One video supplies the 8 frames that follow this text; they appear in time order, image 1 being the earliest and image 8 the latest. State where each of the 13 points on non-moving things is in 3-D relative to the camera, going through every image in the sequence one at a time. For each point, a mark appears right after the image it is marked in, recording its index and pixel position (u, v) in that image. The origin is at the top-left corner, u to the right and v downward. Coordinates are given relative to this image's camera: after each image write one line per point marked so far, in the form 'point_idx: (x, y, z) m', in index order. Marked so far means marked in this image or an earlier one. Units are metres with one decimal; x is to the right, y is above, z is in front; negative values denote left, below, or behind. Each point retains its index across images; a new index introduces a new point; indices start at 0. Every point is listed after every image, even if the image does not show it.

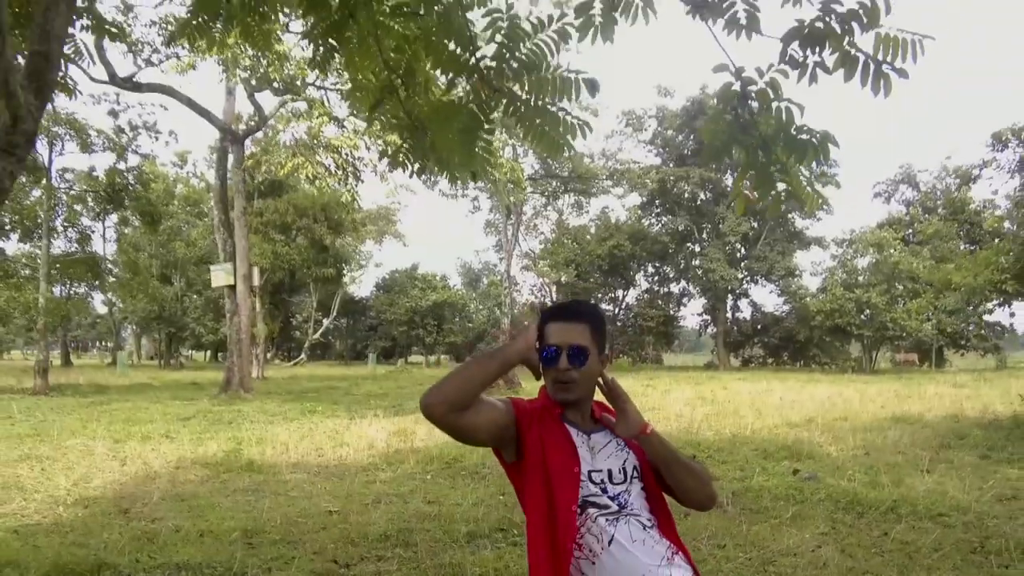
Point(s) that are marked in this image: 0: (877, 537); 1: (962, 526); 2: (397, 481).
0: (+2.1, -1.4, +5.0) m
1: (+2.7, -1.4, +5.3) m
2: (-0.9, -1.6, +7.1) m
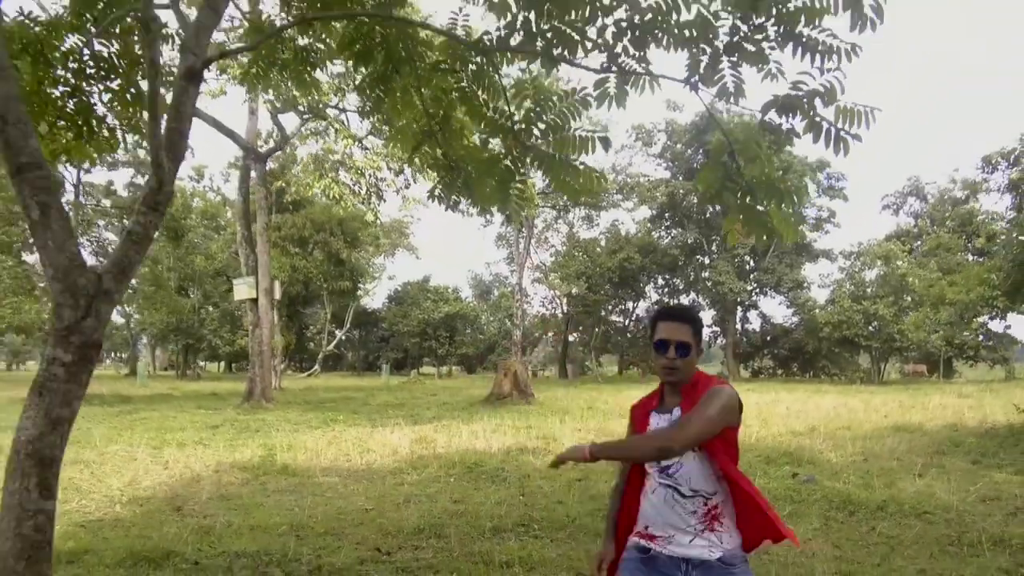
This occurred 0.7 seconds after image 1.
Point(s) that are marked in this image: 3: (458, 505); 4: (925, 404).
0: (+2.2, -1.5, +5.6) m
1: (+2.9, -1.5, +5.8) m
2: (-0.8, -1.7, +7.7) m
3: (-0.4, -1.6, +6.5) m
4: (+9.1, -2.5, +19.3) m
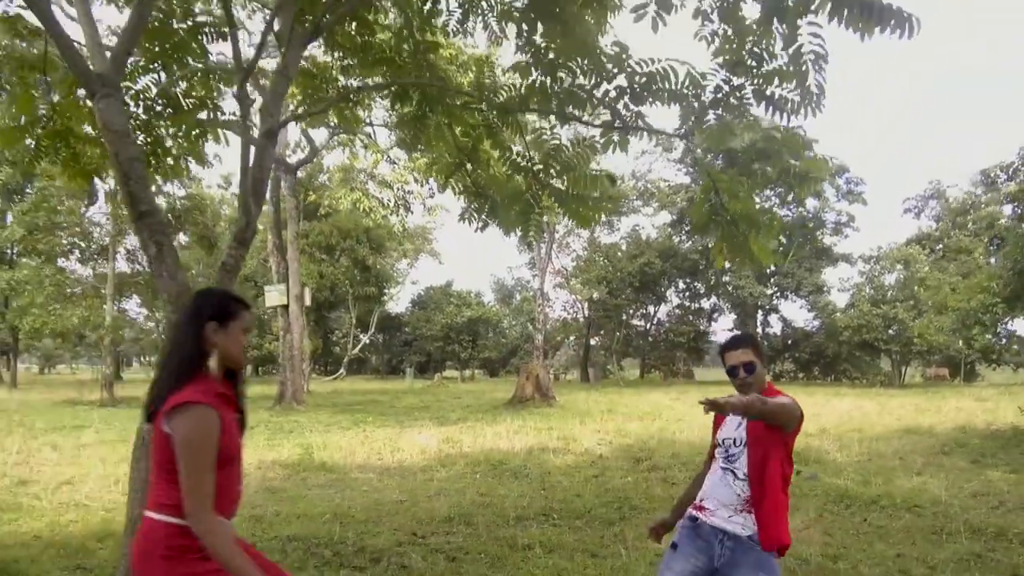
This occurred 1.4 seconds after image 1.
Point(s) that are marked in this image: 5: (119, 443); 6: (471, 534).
0: (+2.4, -1.6, +6.1) m
1: (+3.0, -1.6, +6.4) m
2: (-0.6, -1.8, +8.3) m
3: (-0.2, -1.7, +7.1) m
4: (+9.6, -2.6, +19.7) m
5: (-5.3, -2.1, +11.9) m
6: (-0.3, -1.6, +5.8) m
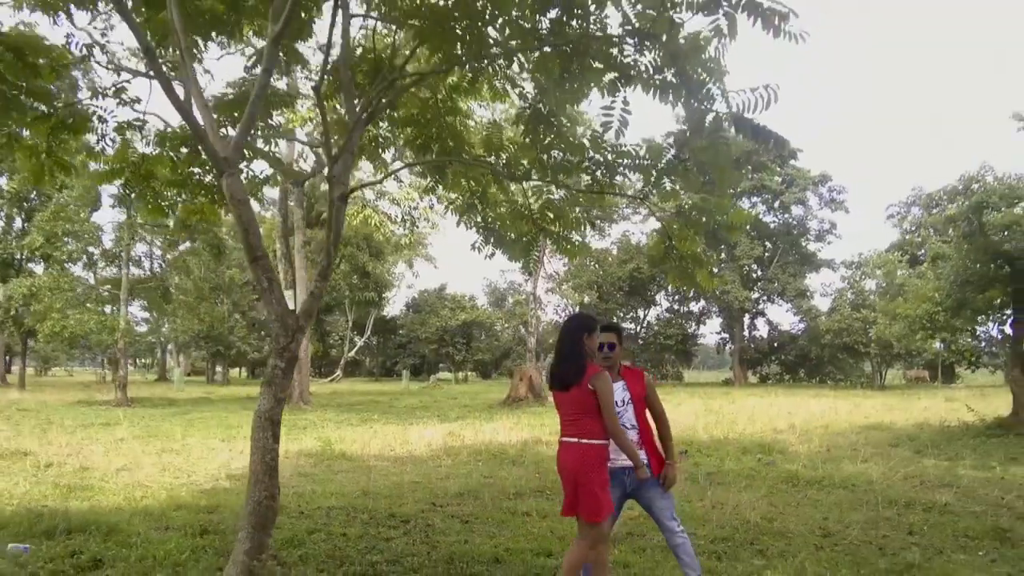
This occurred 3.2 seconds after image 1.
0: (+2.4, -1.7, +7.4) m
1: (+3.0, -1.7, +7.6) m
2: (-0.6, -1.9, +9.5) m
3: (-0.2, -1.8, +8.3) m
4: (+9.5, -2.8, +21.0) m
5: (-5.4, -2.2, +13.1) m
6: (-0.3, -1.7, +7.0) m
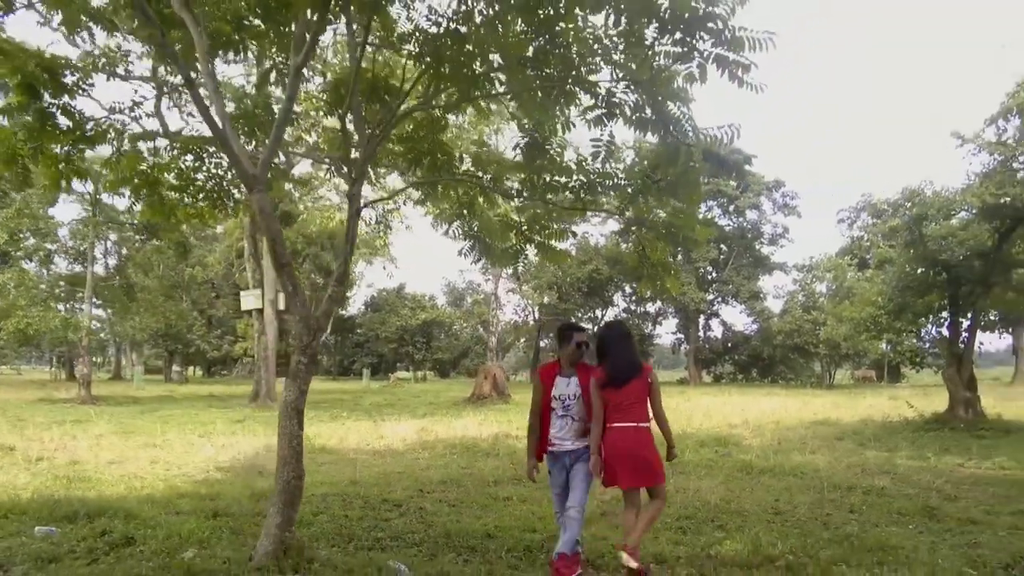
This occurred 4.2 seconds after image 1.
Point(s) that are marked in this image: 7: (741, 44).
0: (+2.2, -1.8, +8.1) m
1: (+2.8, -1.8, +8.4) m
2: (-0.9, -1.9, +10.1) m
3: (-0.5, -1.8, +8.9) m
4: (+8.6, -2.9, +22.0) m
5: (-5.8, -2.2, +13.5) m
6: (-0.4, -1.7, +7.6) m
7: (+1.2, +1.2, +4.6) m
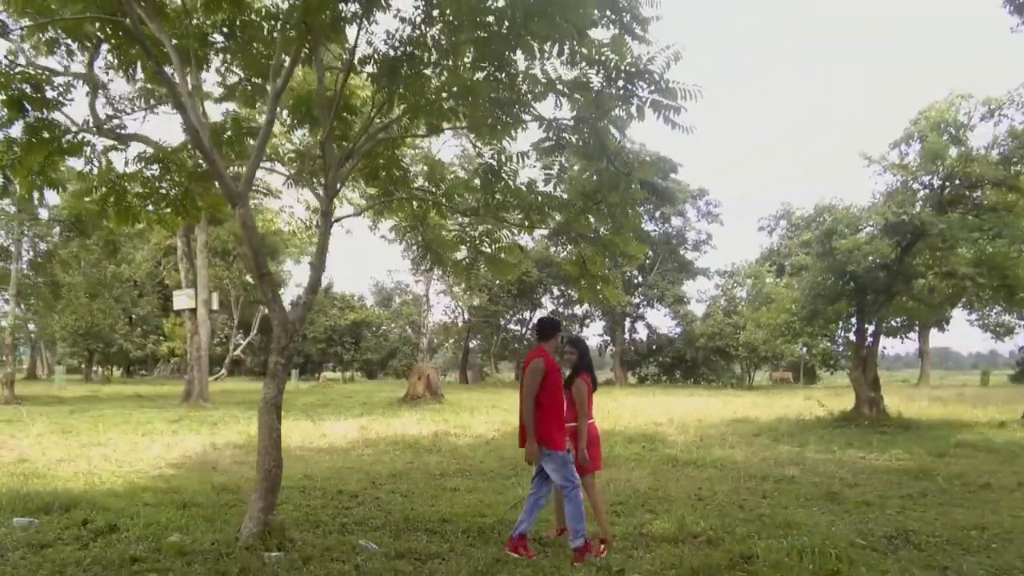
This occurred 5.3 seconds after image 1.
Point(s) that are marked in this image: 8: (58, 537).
0: (+1.7, -1.8, +8.8) m
1: (+2.2, -1.9, +9.2) m
2: (-1.6, -2.0, +10.6) m
3: (-1.1, -1.9, +9.4) m
4: (+6.9, -3.1, +23.3) m
5: (-6.8, -2.2, +13.5) m
6: (-0.9, -1.8, +8.2) m
7: (+1.0, +1.1, +5.2) m
8: (-2.8, -1.5, +5.4) m
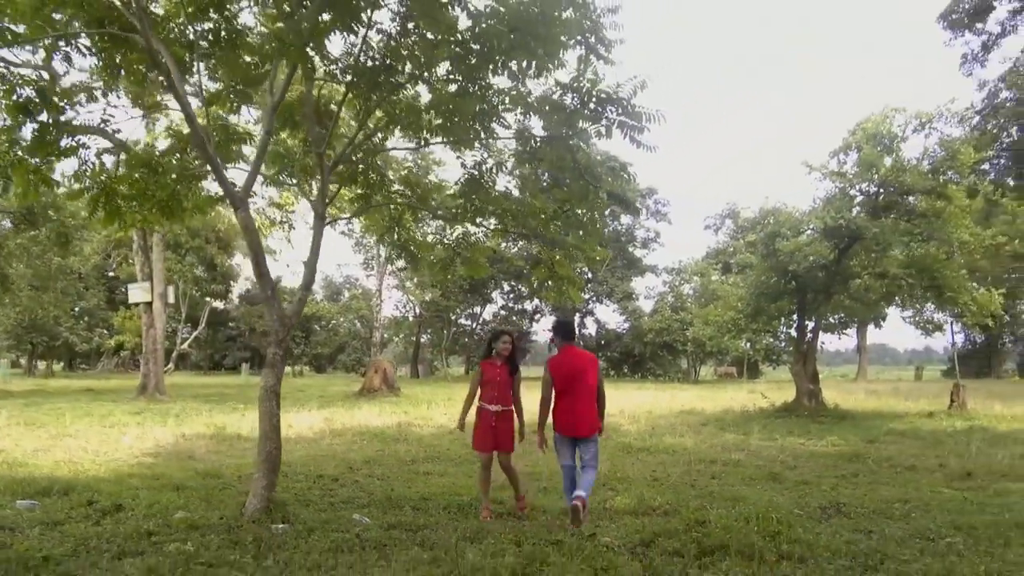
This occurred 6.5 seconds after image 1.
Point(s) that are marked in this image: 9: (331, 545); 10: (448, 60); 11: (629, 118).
0: (+1.3, -1.8, +9.5) m
1: (+1.9, -1.9, +9.9) m
2: (-2.0, -1.9, +11.1) m
3: (-1.5, -1.9, +9.9) m
4: (+5.7, -3.0, +24.2) m
5: (-7.4, -2.1, +13.7) m
6: (-1.3, -1.8, +8.7) m
7: (+0.8, +1.1, +5.8) m
8: (-2.9, -1.5, +5.8) m
9: (-1.0, -1.4, +4.7) m
10: (-0.5, +1.7, +6.5) m
11: (+0.8, +1.1, +5.8) m
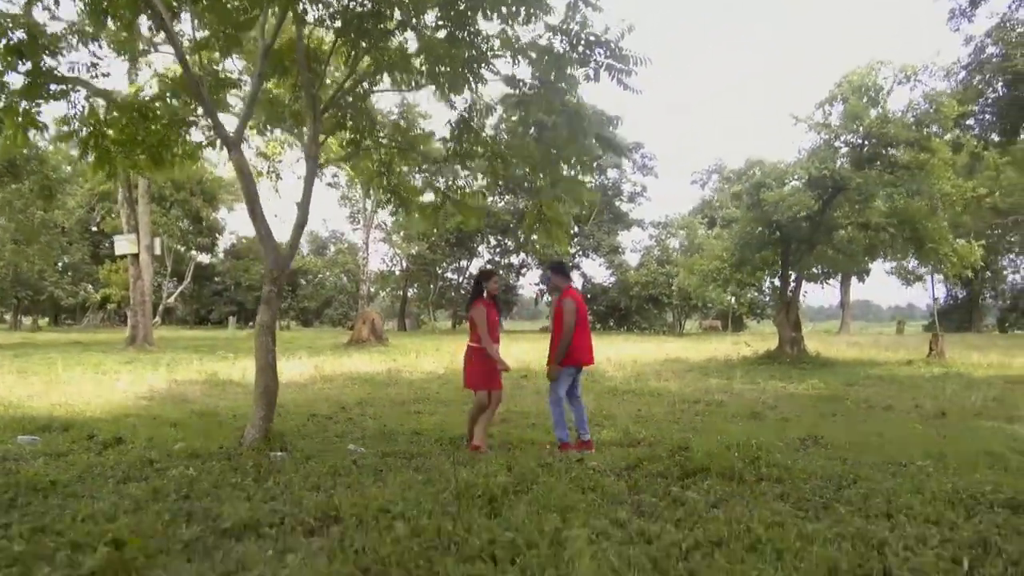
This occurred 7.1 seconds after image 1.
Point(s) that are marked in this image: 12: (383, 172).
0: (+1.2, -1.2, +9.7) m
1: (+1.7, -1.2, +10.1) m
2: (-2.2, -1.3, +11.2) m
3: (-1.6, -1.2, +10.1) m
4: (+5.3, -1.7, +24.6) m
5: (-7.6, -1.3, +13.8) m
6: (-1.4, -1.2, +8.9) m
7: (+0.8, +1.6, +5.9) m
8: (-3.0, -1.1, +6.0) m
9: (-1.0, -1.0, +4.9) m
10: (-0.5, +2.1, +6.5) m
11: (+0.7, +1.5, +5.9) m
12: (-1.2, +1.1, +8.3) m
